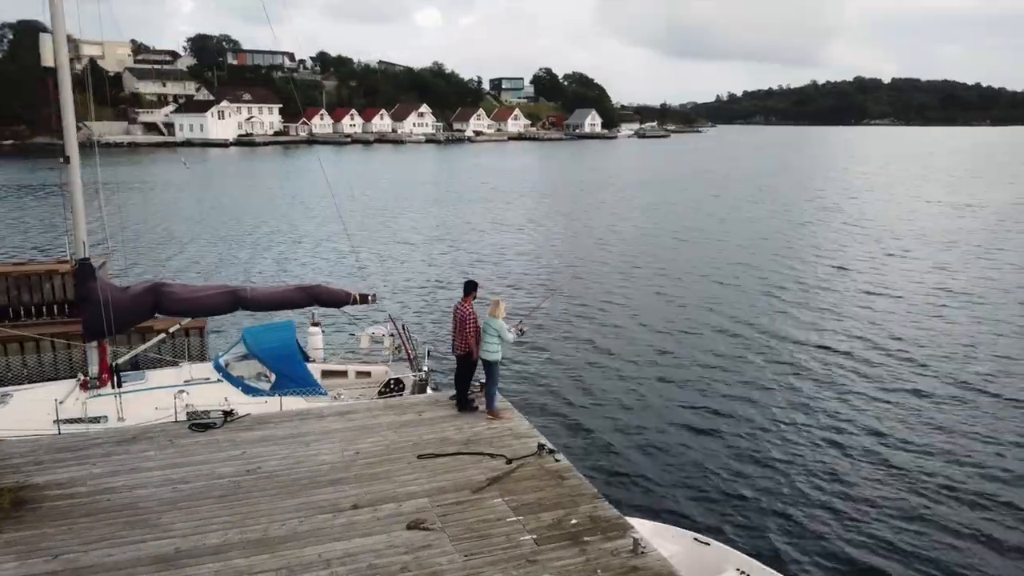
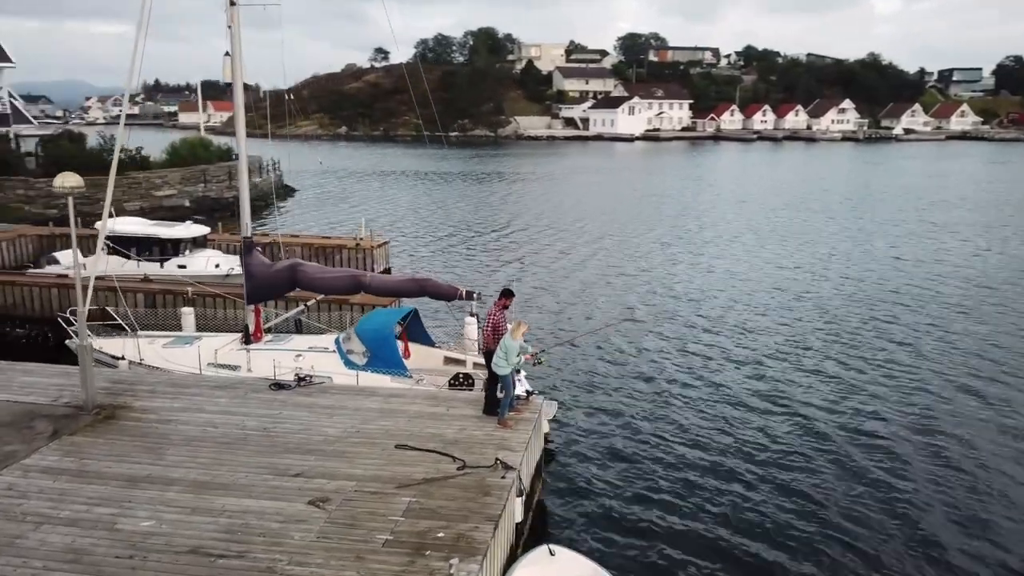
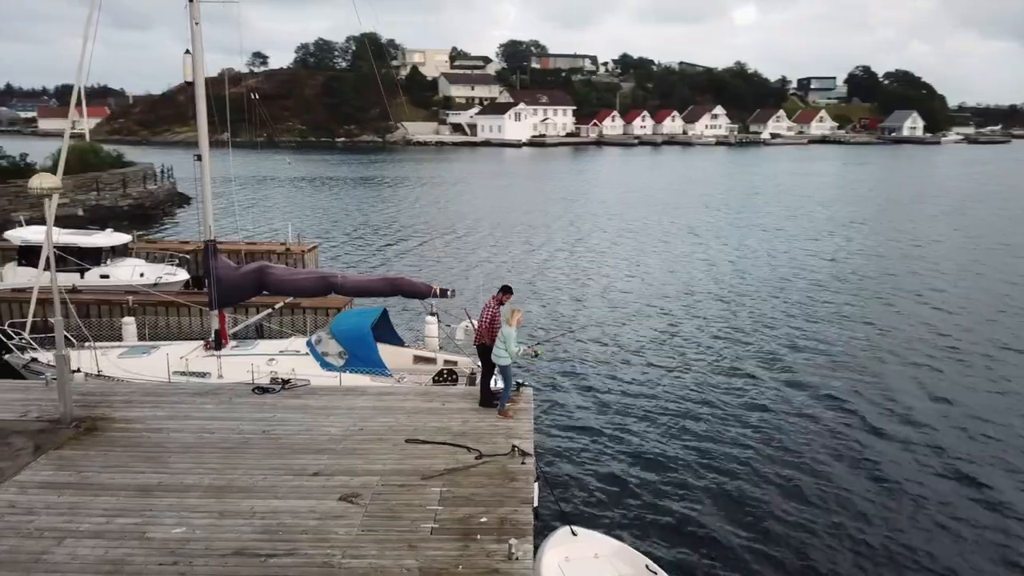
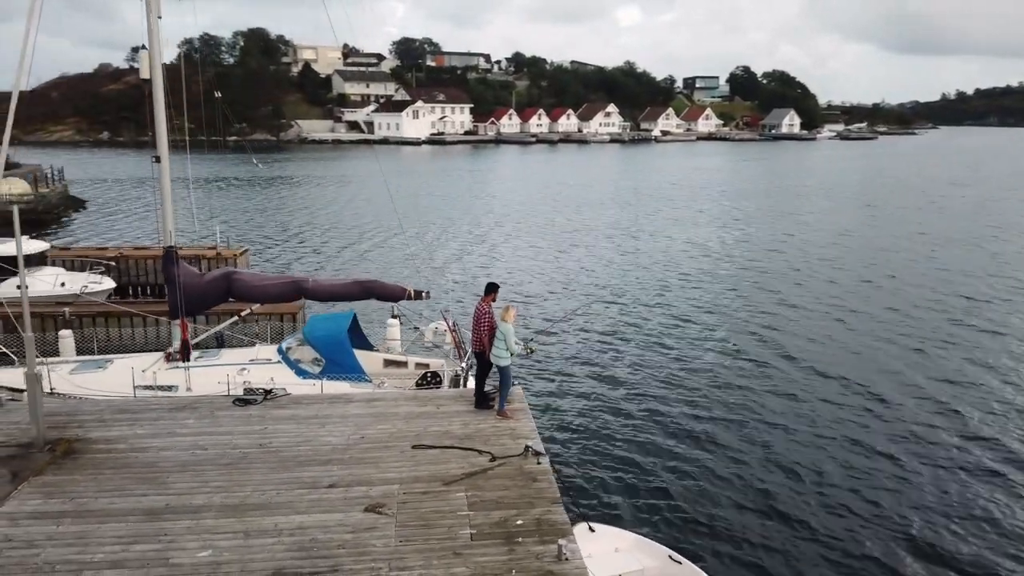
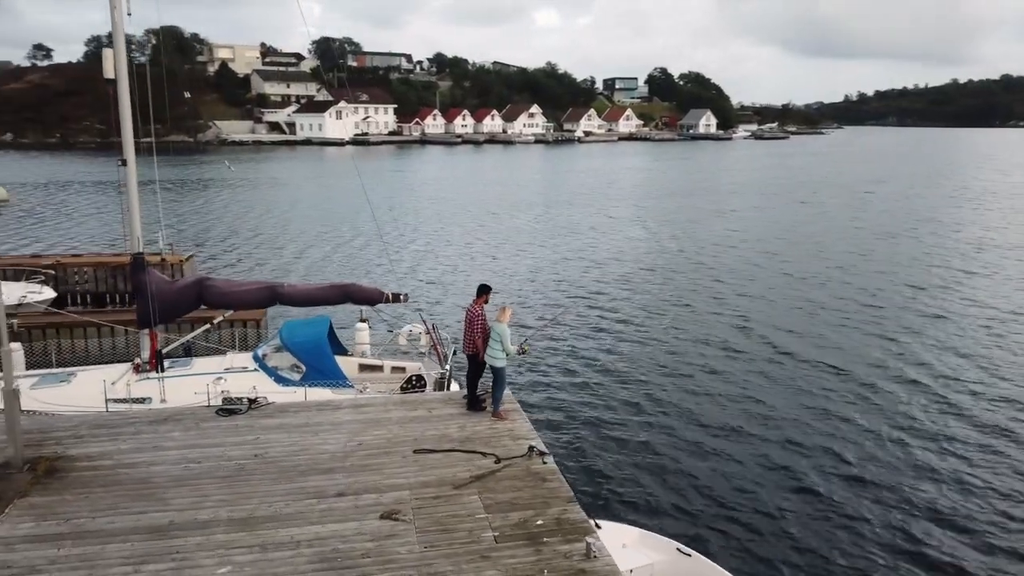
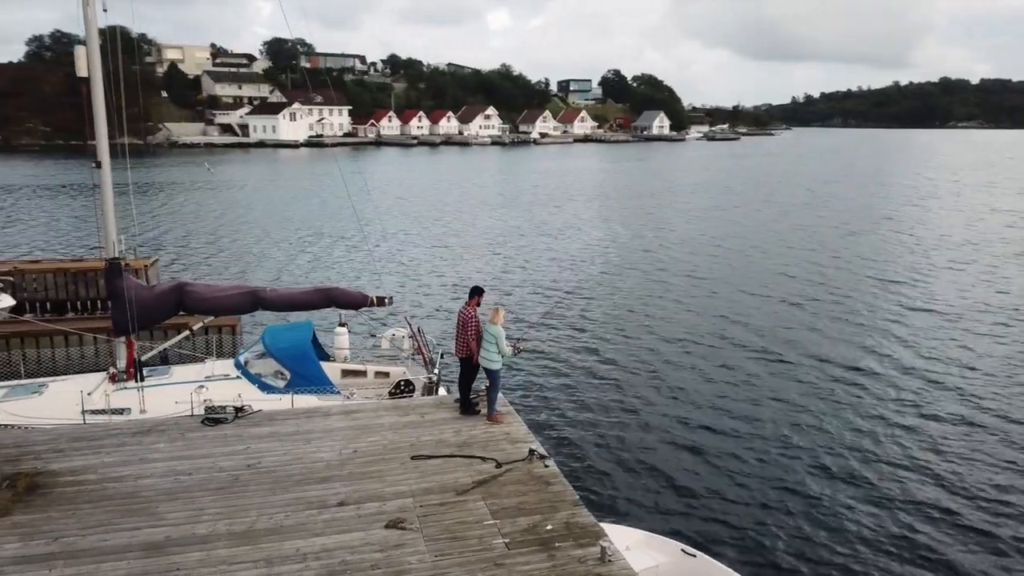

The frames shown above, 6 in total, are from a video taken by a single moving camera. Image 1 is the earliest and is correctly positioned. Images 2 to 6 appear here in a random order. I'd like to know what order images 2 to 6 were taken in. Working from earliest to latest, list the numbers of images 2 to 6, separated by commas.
6, 5, 4, 3, 2
